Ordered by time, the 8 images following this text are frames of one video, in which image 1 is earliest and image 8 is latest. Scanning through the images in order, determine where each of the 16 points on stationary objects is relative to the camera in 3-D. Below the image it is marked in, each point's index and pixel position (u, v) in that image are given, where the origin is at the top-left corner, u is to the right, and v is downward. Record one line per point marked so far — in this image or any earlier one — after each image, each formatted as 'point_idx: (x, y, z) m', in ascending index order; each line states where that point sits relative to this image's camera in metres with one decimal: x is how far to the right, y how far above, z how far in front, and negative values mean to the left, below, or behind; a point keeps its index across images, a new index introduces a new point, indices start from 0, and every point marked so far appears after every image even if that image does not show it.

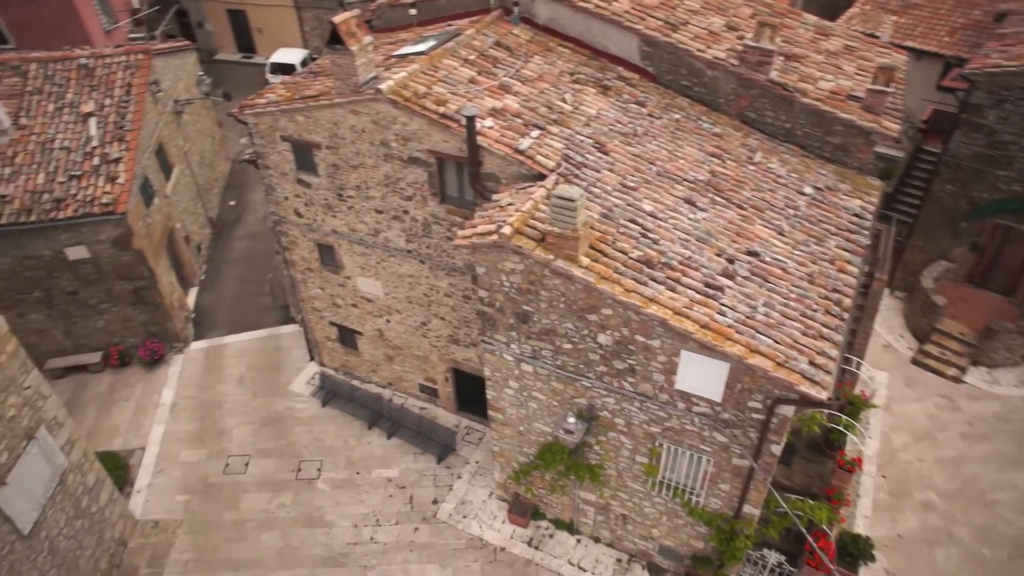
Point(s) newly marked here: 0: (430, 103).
0: (-1.0, +2.2, +8.7) m
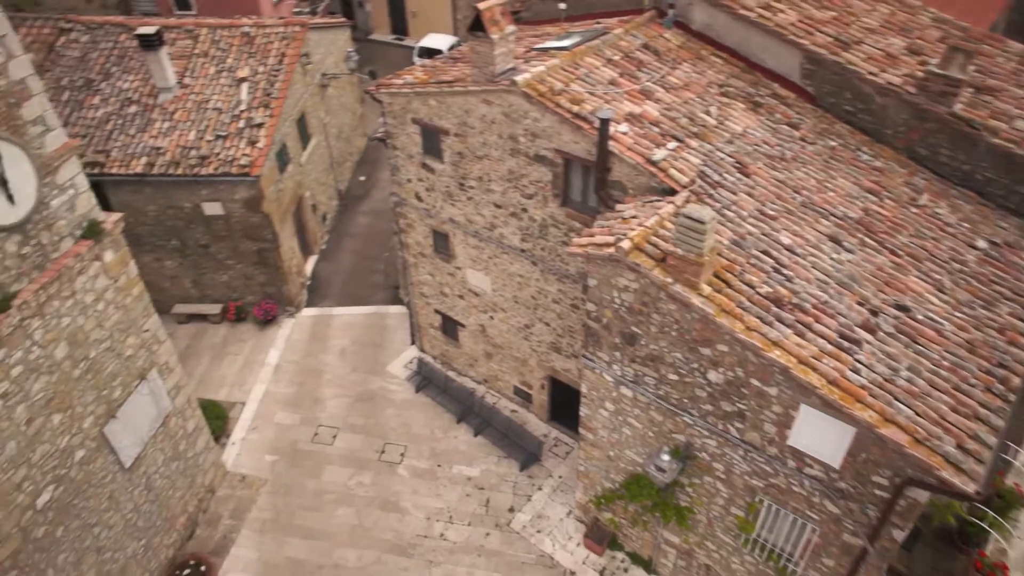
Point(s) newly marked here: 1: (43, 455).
0: (+0.6, +2.2, +8.3) m
1: (-4.8, -1.7, +7.3) m
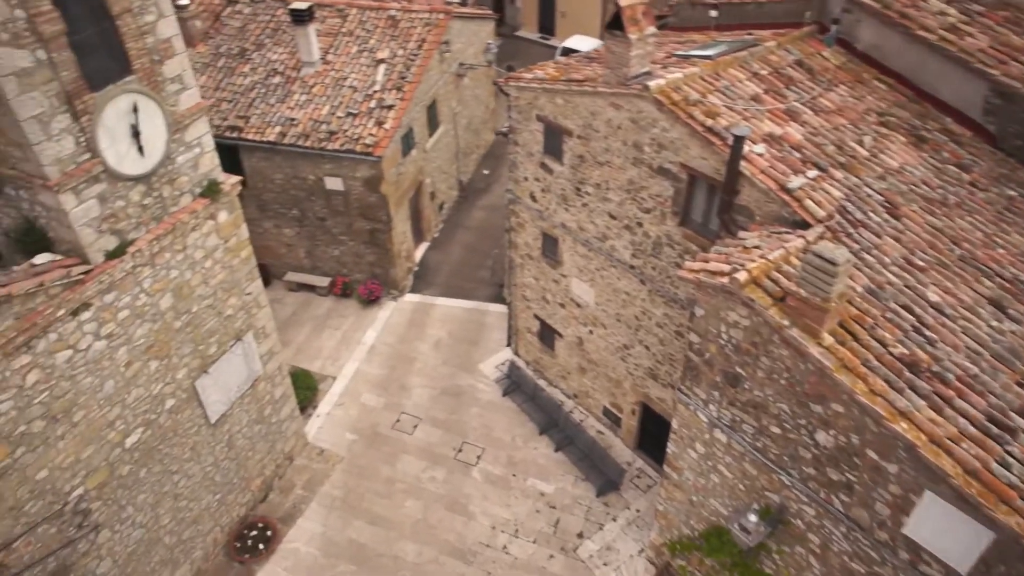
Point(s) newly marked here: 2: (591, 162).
0: (+2.0, +1.9, +7.7) m
1: (-4.0, -1.2, +7.6) m
2: (+1.0, +1.6, +9.3) m
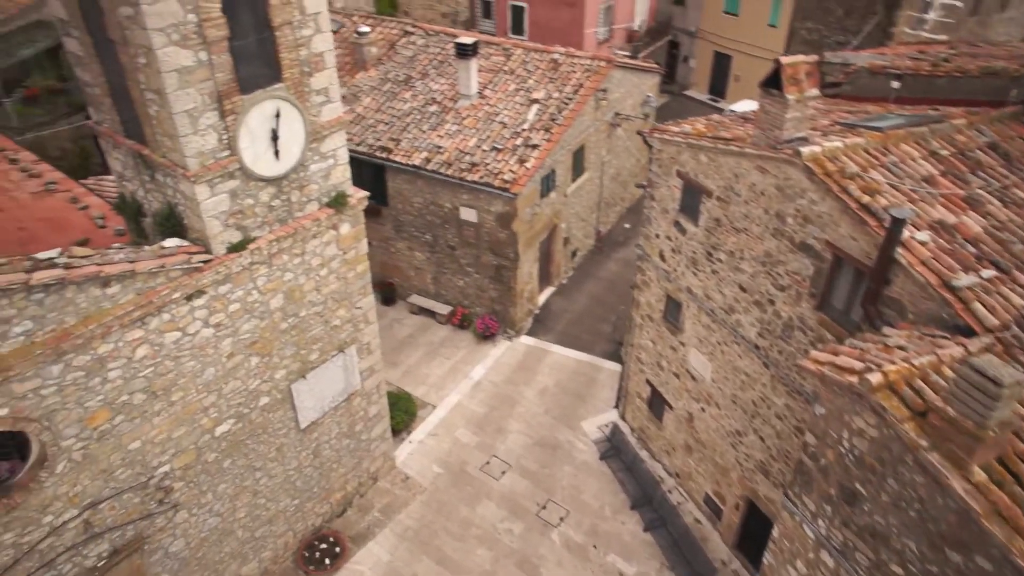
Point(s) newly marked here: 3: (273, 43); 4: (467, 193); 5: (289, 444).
0: (+3.3, +1.0, +6.8) m
1: (-3.0, -1.1, +7.8) m
2: (+2.6, +0.7, +8.6) m
3: (-2.3, +2.4, +6.9) m
4: (-0.8, +1.6, +12.2) m
5: (-2.7, -1.9, +8.8) m
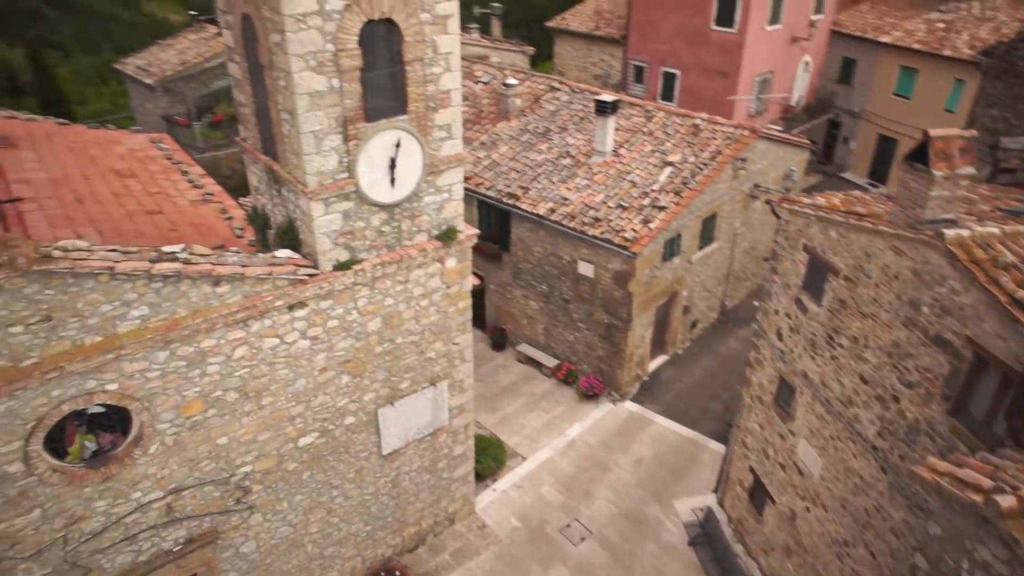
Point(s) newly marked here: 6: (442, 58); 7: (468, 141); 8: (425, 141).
0: (+4.1, +0.1, +6.0) m
1: (-2.1, -1.3, +8.0) m
2: (+3.7, -0.2, +7.8) m
3: (-1.1, +2.1, +7.3) m
4: (+1.2, +0.7, +12.0) m
5: (-1.8, -2.2, +8.9) m
6: (-0.7, +2.4, +7.4) m
7: (-0.9, +3.0, +14.7) m
8: (-0.9, +1.6, +7.7) m
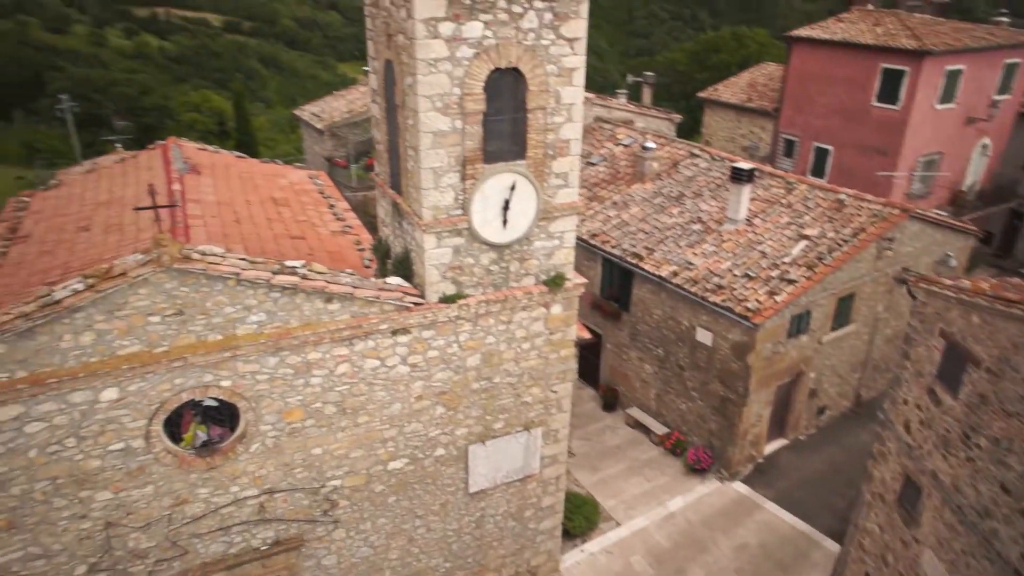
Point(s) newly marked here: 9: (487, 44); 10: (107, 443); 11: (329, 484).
0: (+4.7, -0.7, +5.1) m
1: (-1.1, -1.6, +8.2) m
2: (+4.7, -1.1, +7.0) m
3: (+0.1, +1.7, +7.6) m
4: (+3.2, -0.4, +11.6) m
5: (-0.7, -2.7, +8.9) m
6: (+0.6, +1.9, +7.7) m
7: (+1.8, +1.8, +14.9) m
8: (+0.3, +1.1, +7.9) m
9: (-0.2, +2.4, +7.0) m
10: (-3.8, -1.4, +6.7) m
11: (-2.0, -2.2, +7.9) m
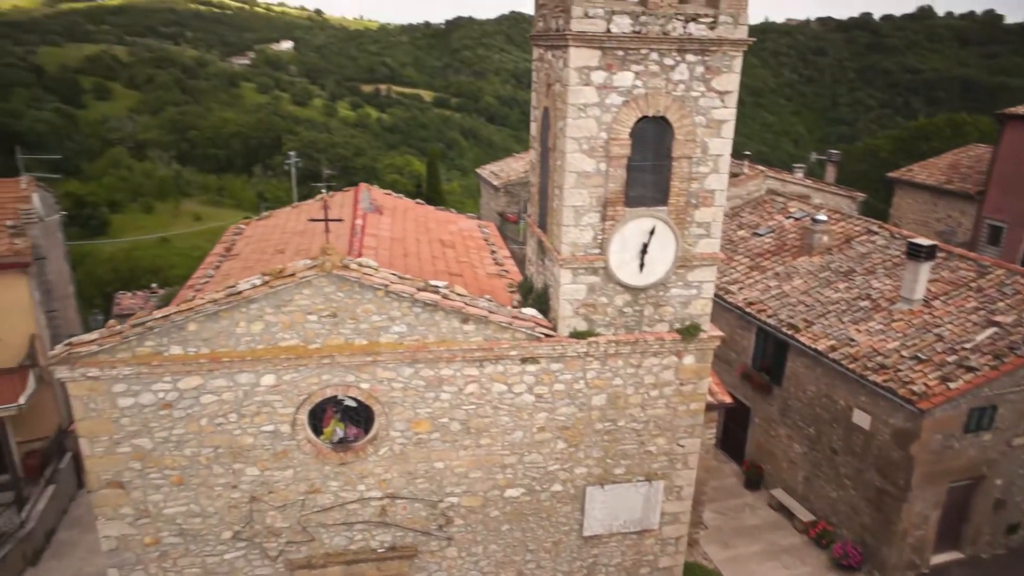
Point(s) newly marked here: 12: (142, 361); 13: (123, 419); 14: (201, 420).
0: (+5.3, -1.3, +4.1) m
1: (+0.2, -2.0, +8.4) m
2: (+5.6, -1.9, +5.8) m
3: (+1.7, +1.3, +7.8) m
4: (+5.3, -1.6, +10.8) m
5: (+0.7, -3.2, +8.9) m
6: (+2.2, +1.4, +7.8) m
7: (+5.0, +0.4, +14.4) m
8: (+1.9, +0.6, +8.0) m
9: (+1.3, +2.0, +7.4) m
10: (-2.7, -1.4, +7.6) m
11: (-0.7, -2.5, +8.3) m
12: (-3.6, -0.7, +7.1) m
13: (-4.0, -1.3, +7.3) m
14: (-3.2, -1.4, +7.4) m
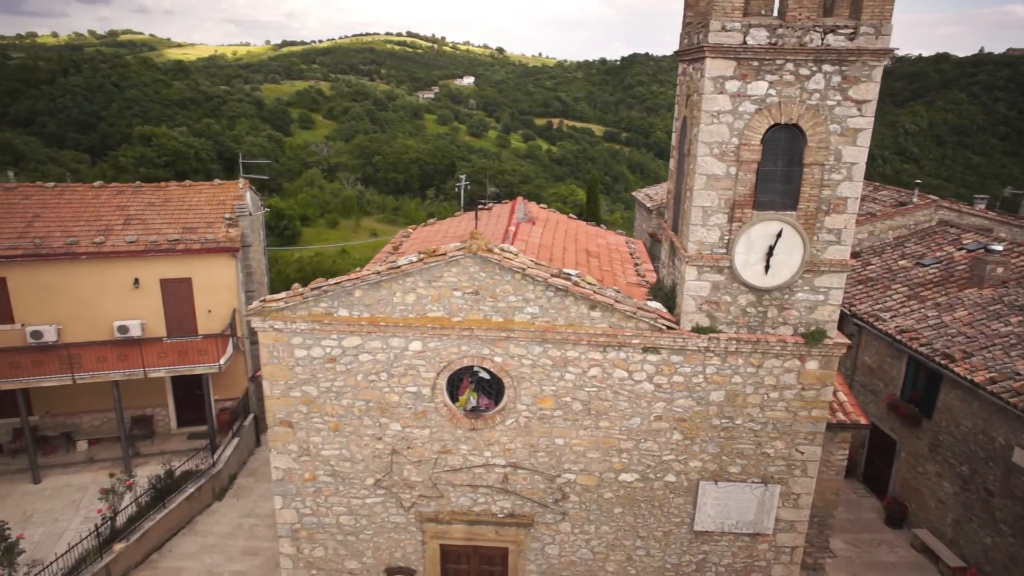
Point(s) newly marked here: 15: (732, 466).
0: (+5.7, -1.3, +3.5) m
1: (+1.7, -2.0, +8.8) m
2: (+6.4, -2.1, +5.1) m
3: (+3.2, +1.2, +8.0) m
4: (+7.2, -2.0, +10.0) m
5: (+2.1, -3.2, +9.1) m
6: (+3.7, +1.3, +7.9) m
7: (+7.8, -0.2, +13.7) m
8: (+3.4, +0.5, +8.1) m
9: (+2.8, +2.0, +7.7) m
10: (-1.3, -1.2, +8.6) m
11: (+0.7, -2.3, +8.9) m
12: (-2.3, -0.4, +8.4) m
13: (-2.6, -1.0, +8.6) m
14: (-1.9, -1.0, +8.6) m
15: (+2.7, -2.2, +8.8) m
